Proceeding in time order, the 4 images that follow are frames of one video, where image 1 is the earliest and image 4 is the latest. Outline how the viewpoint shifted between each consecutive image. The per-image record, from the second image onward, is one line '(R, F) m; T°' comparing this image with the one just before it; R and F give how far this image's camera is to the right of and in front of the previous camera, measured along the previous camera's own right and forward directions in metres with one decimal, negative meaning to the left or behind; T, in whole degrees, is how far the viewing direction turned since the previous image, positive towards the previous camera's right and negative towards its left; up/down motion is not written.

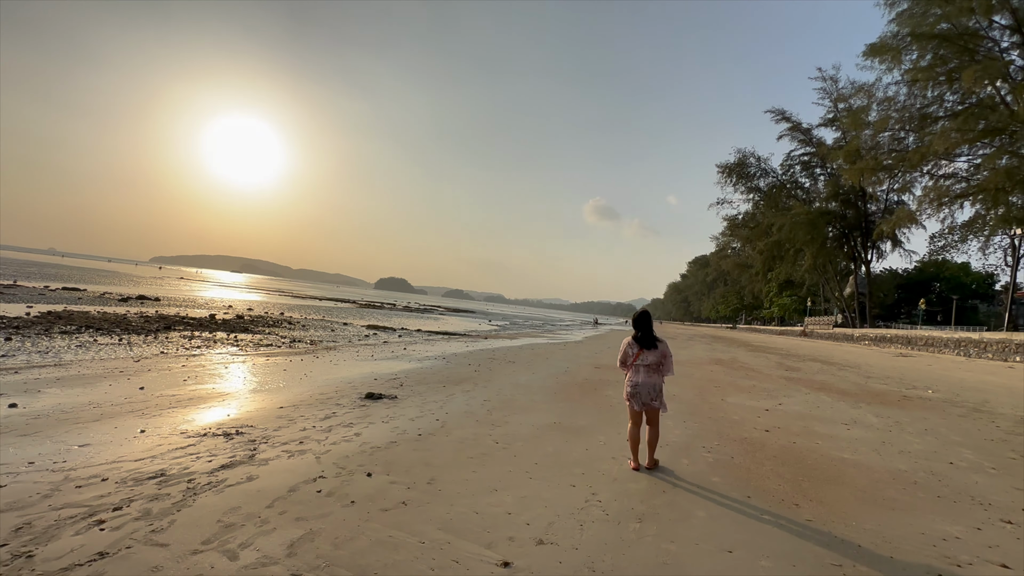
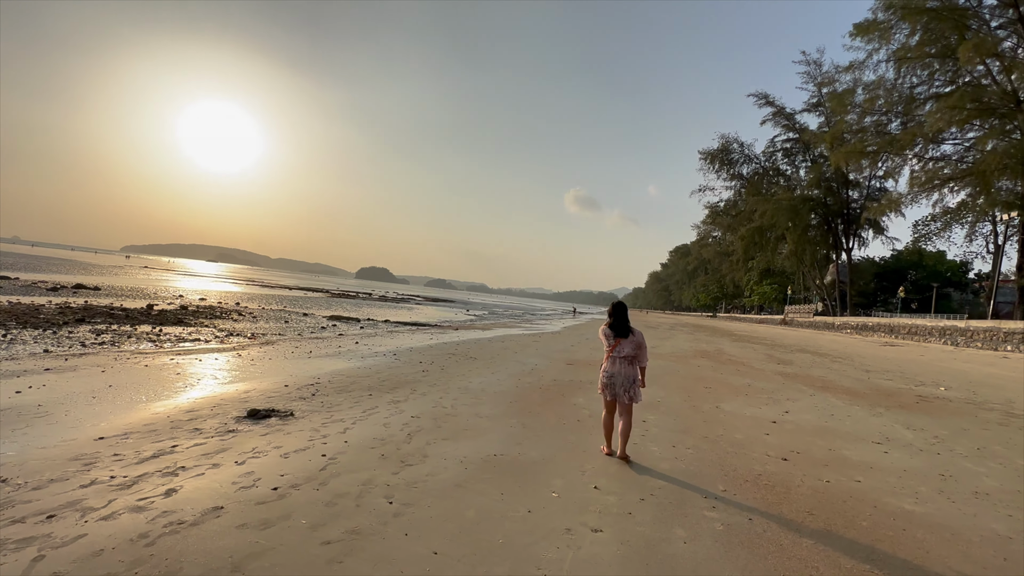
(+0.5, +1.7) m; +2°
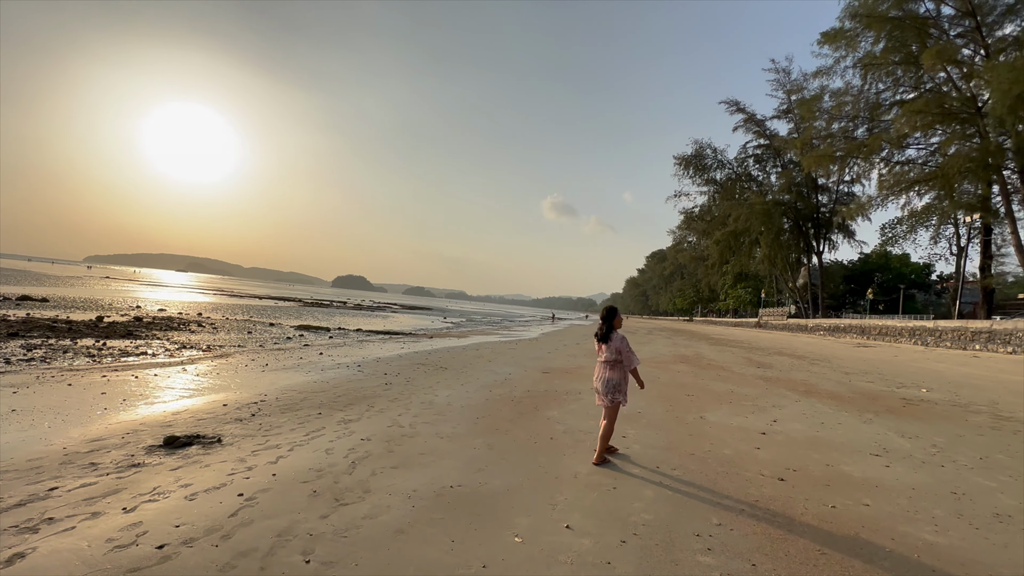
(+0.2, +0.6) m; +3°
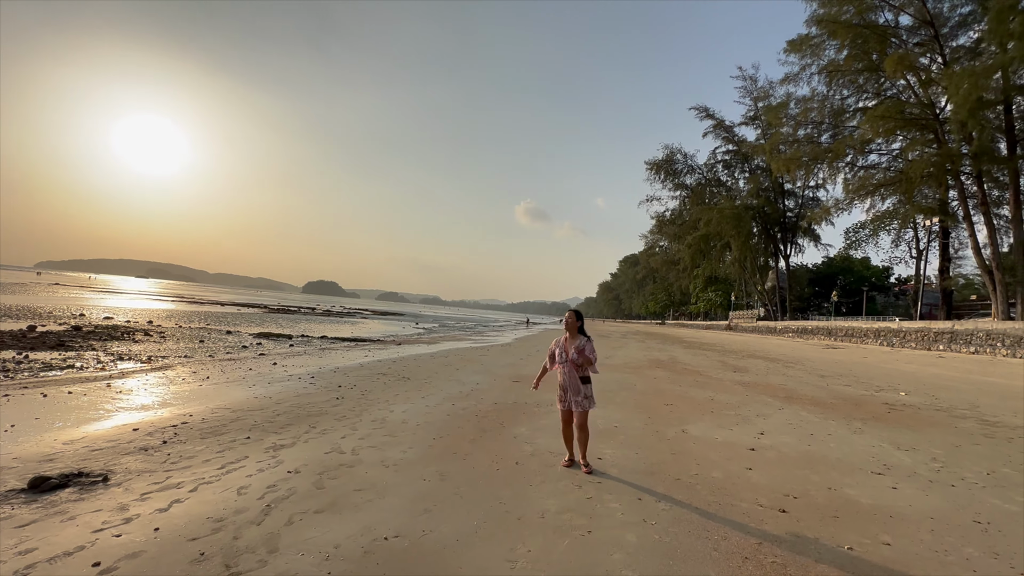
(+0.2, +0.7) m; +3°
